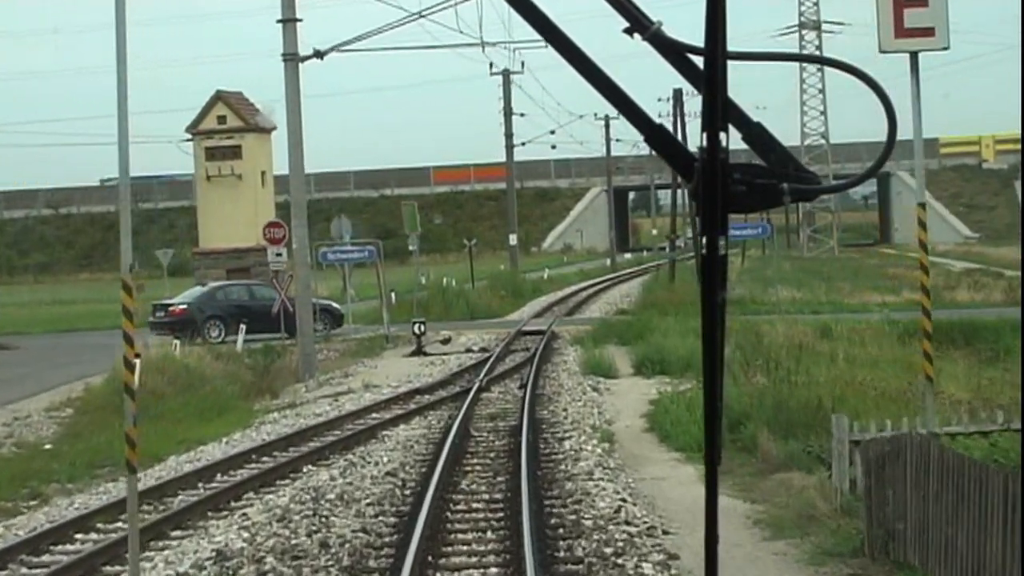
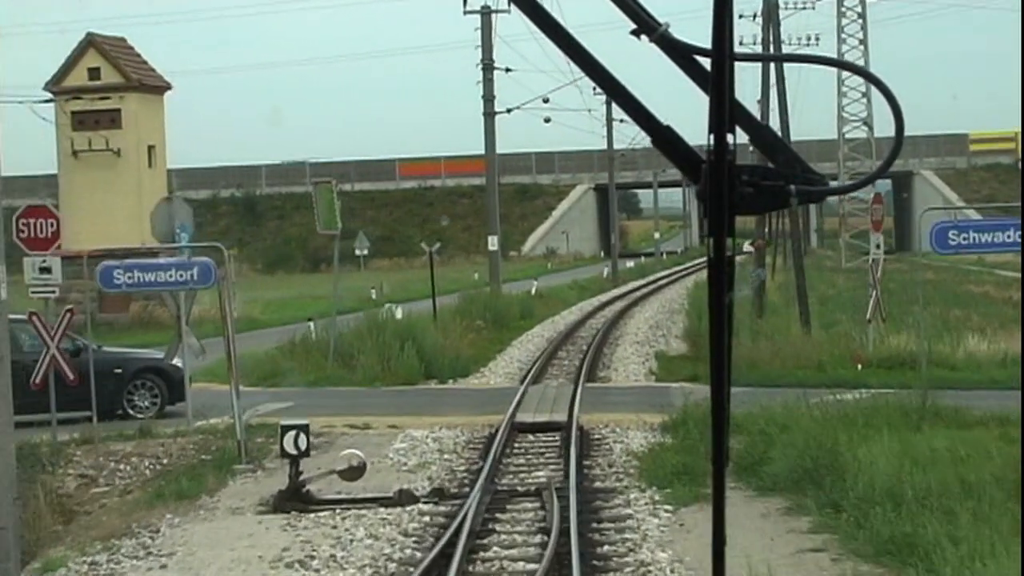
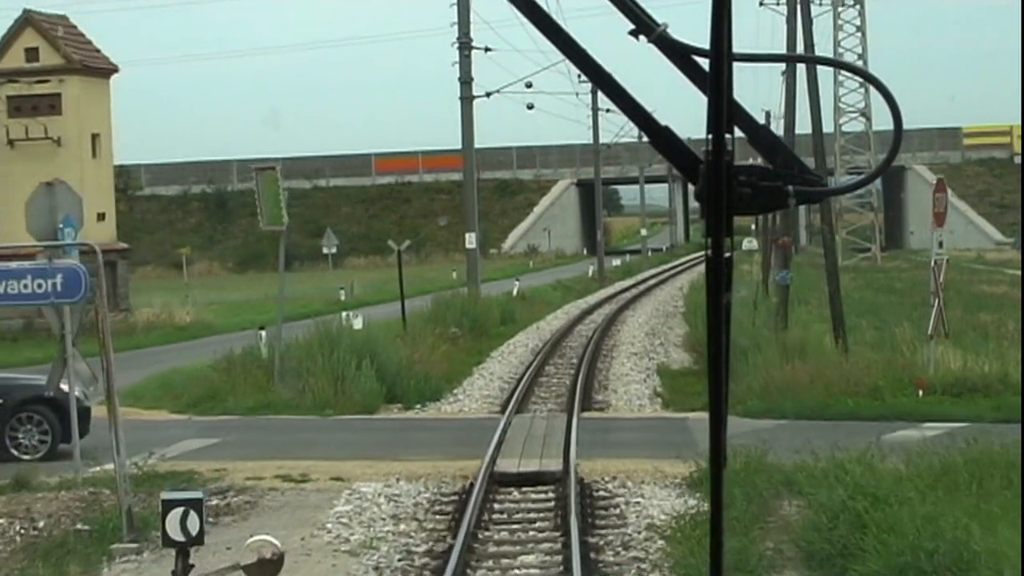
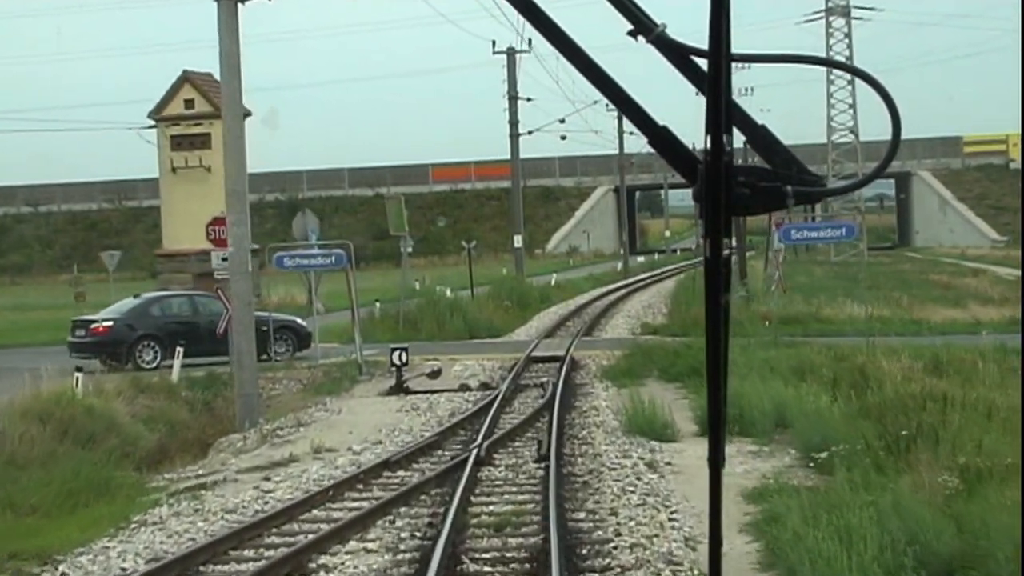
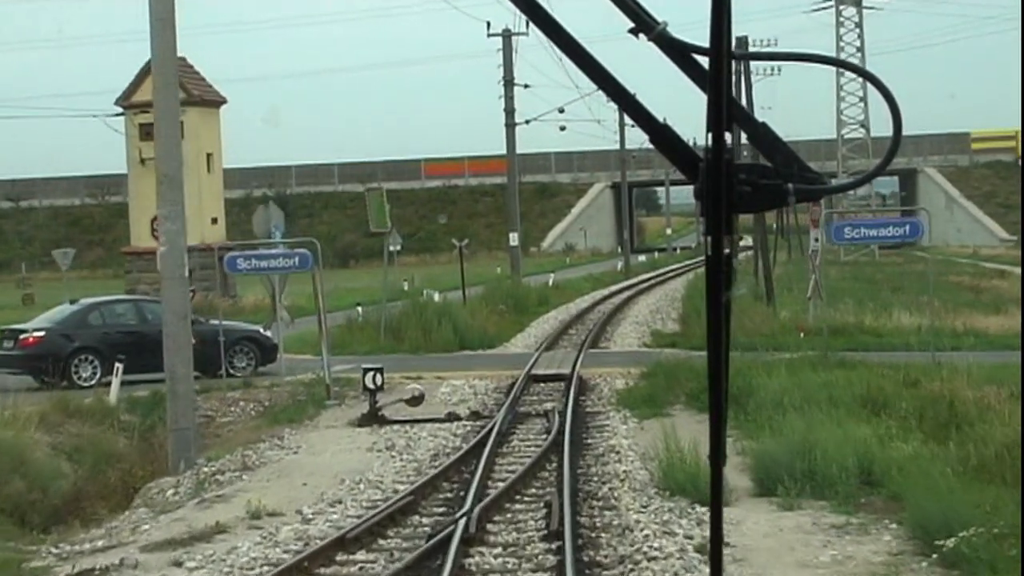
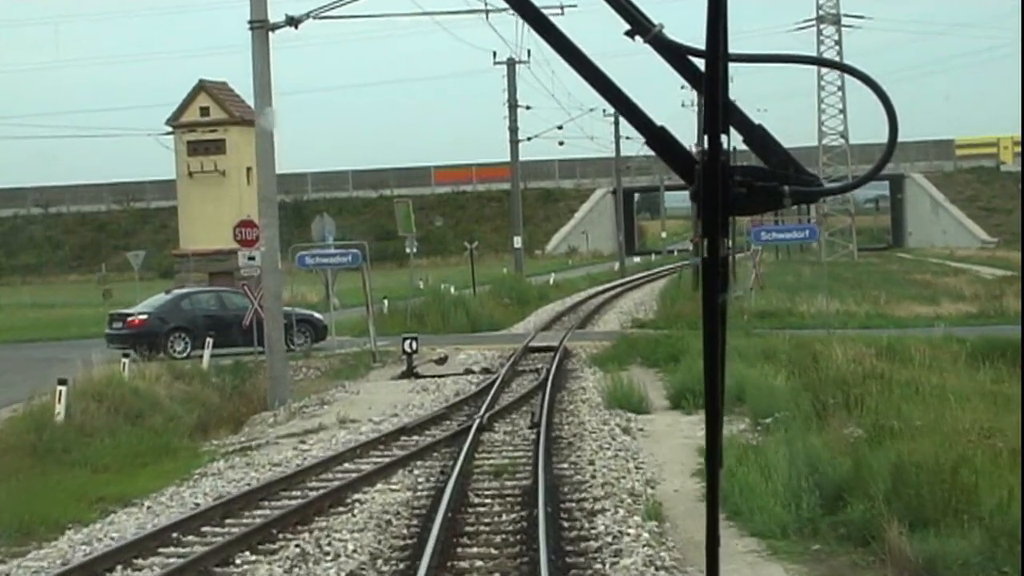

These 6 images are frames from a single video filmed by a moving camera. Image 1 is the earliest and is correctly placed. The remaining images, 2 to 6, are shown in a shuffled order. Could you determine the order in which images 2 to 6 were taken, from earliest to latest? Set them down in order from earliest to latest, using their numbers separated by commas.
6, 4, 5, 2, 3
